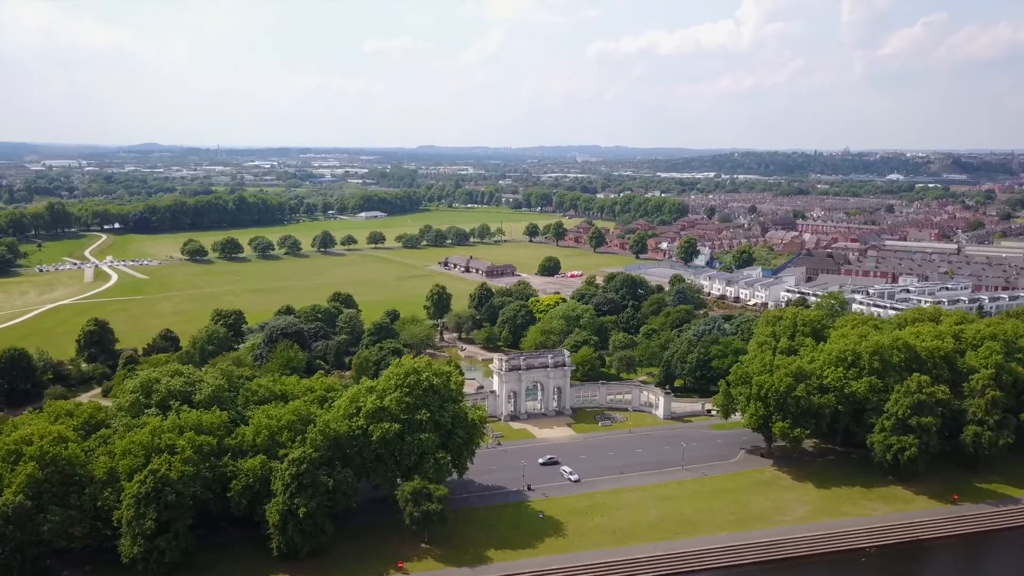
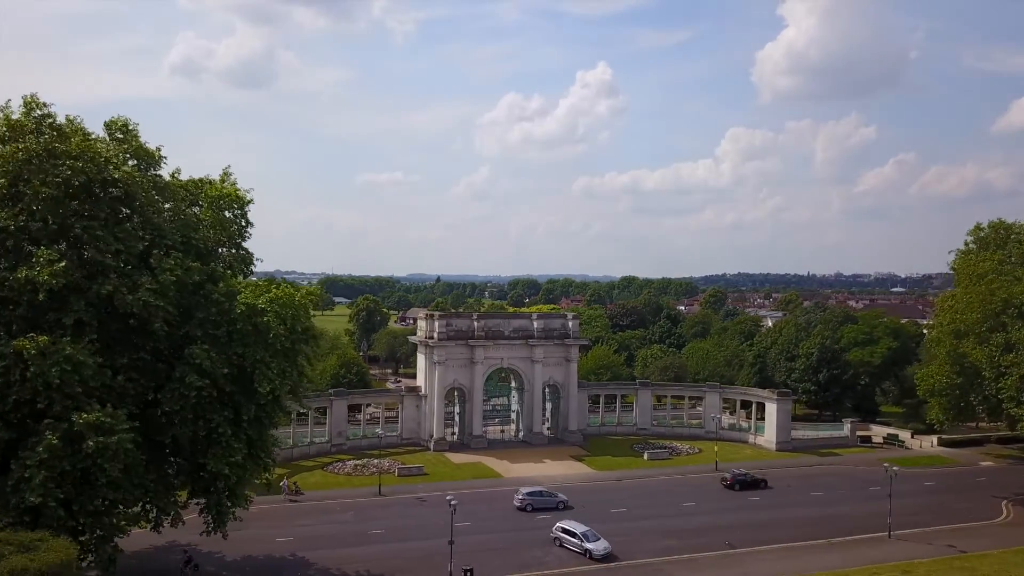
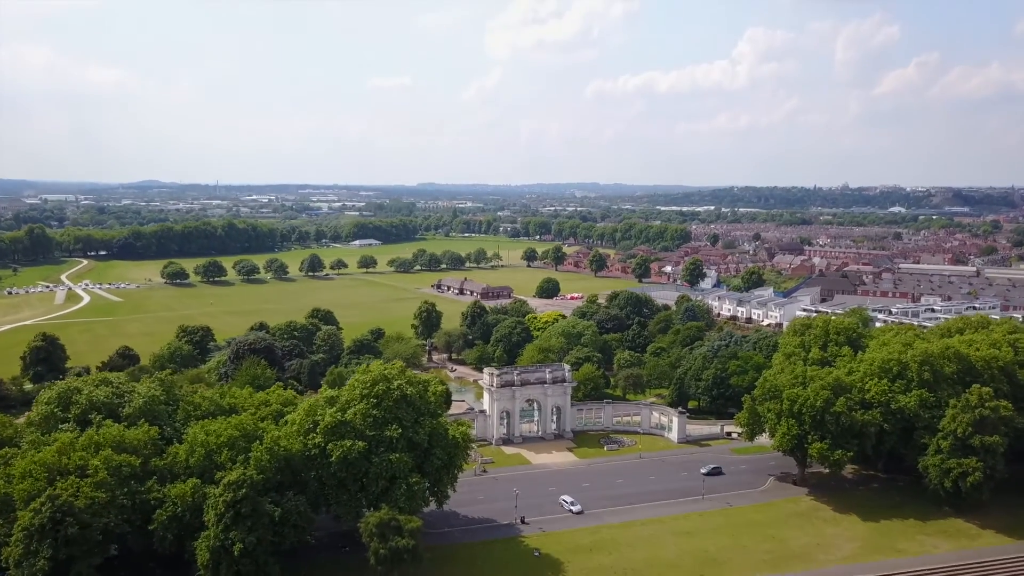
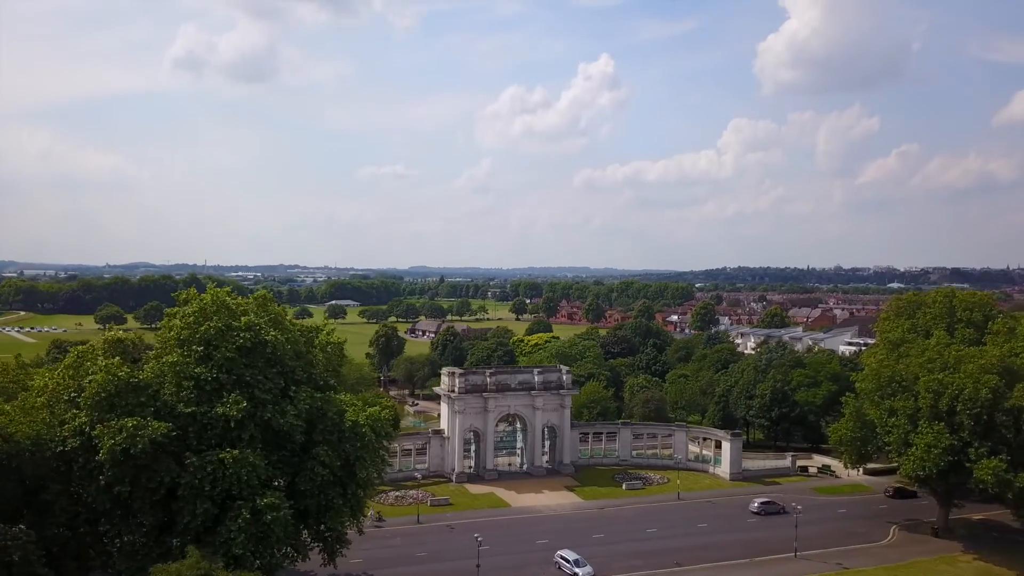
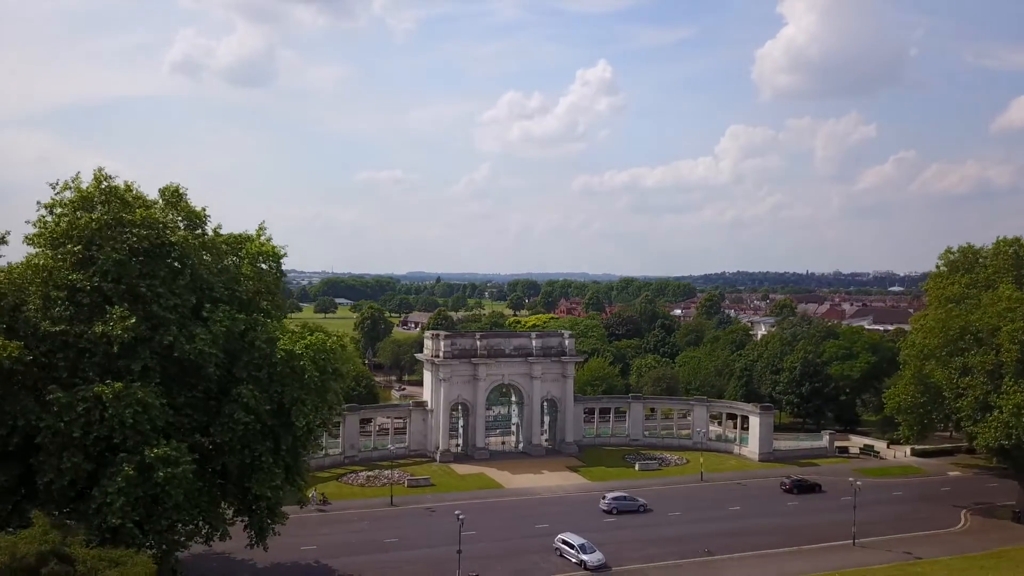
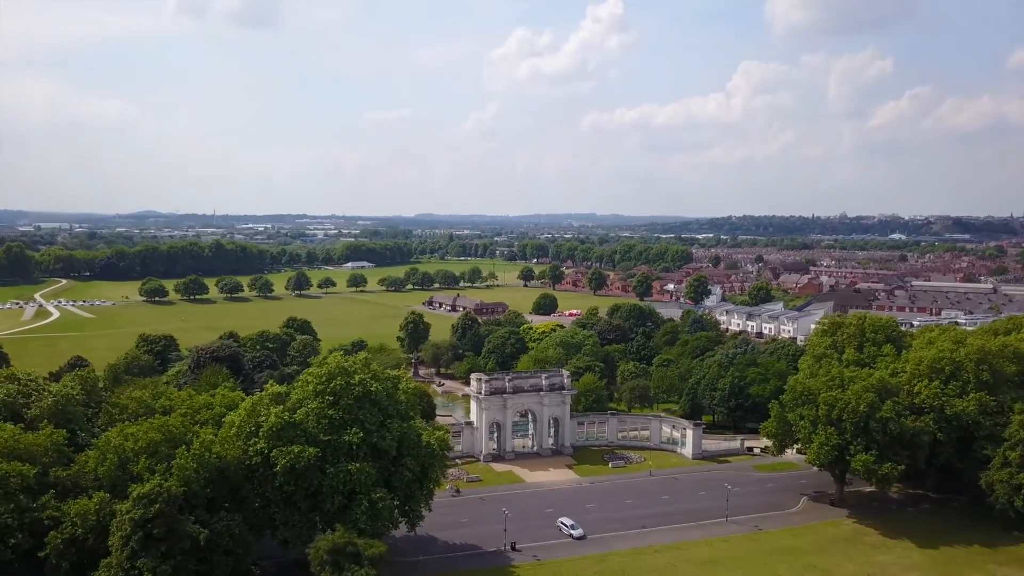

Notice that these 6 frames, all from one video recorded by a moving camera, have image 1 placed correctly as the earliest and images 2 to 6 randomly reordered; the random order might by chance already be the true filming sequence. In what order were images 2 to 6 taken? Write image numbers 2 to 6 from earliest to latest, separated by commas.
3, 6, 4, 5, 2
